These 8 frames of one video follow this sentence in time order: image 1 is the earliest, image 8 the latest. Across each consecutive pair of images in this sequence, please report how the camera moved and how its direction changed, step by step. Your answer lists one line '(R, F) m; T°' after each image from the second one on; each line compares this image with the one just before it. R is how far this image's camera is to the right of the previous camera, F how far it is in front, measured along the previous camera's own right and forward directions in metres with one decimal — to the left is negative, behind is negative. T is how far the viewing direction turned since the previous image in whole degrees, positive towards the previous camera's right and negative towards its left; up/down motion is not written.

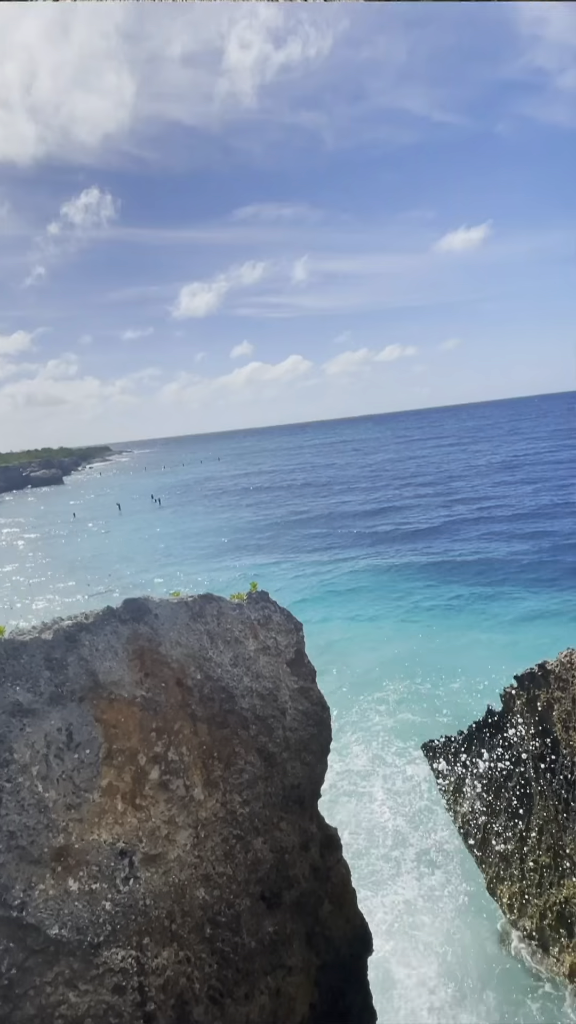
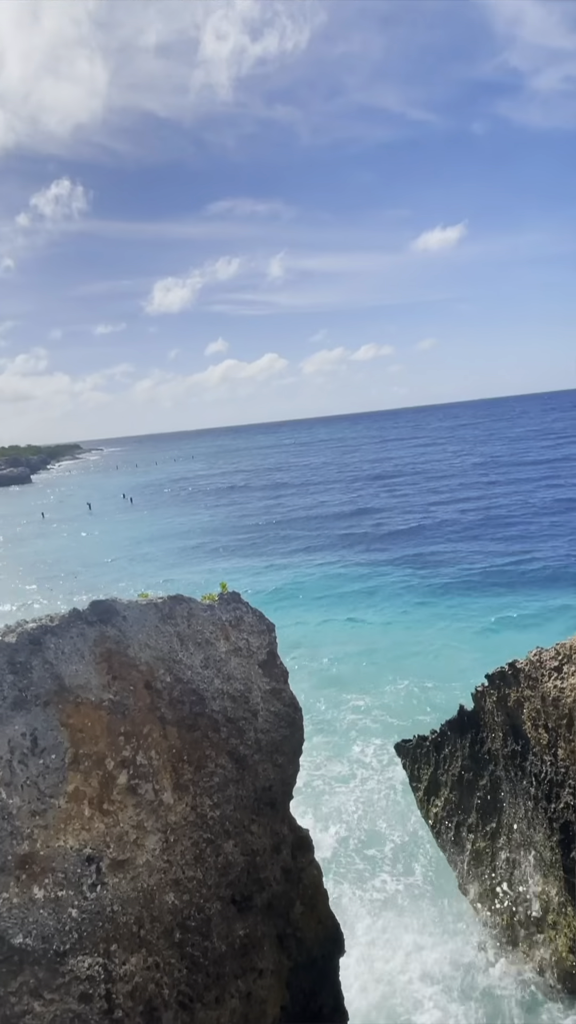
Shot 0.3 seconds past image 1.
(+0.2, +0.1) m; +2°
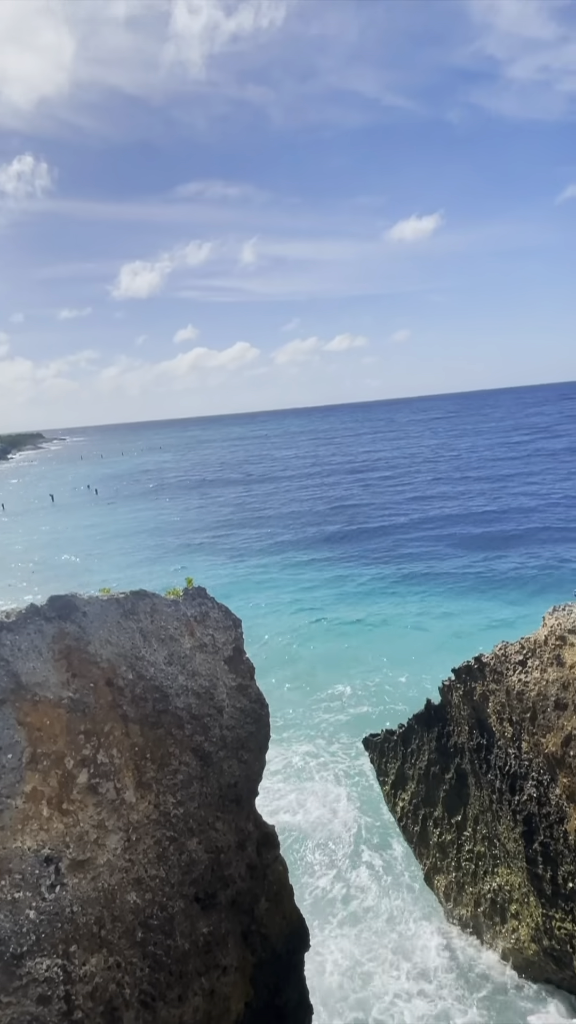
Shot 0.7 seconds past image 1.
(+0.2, +0.2) m; +2°
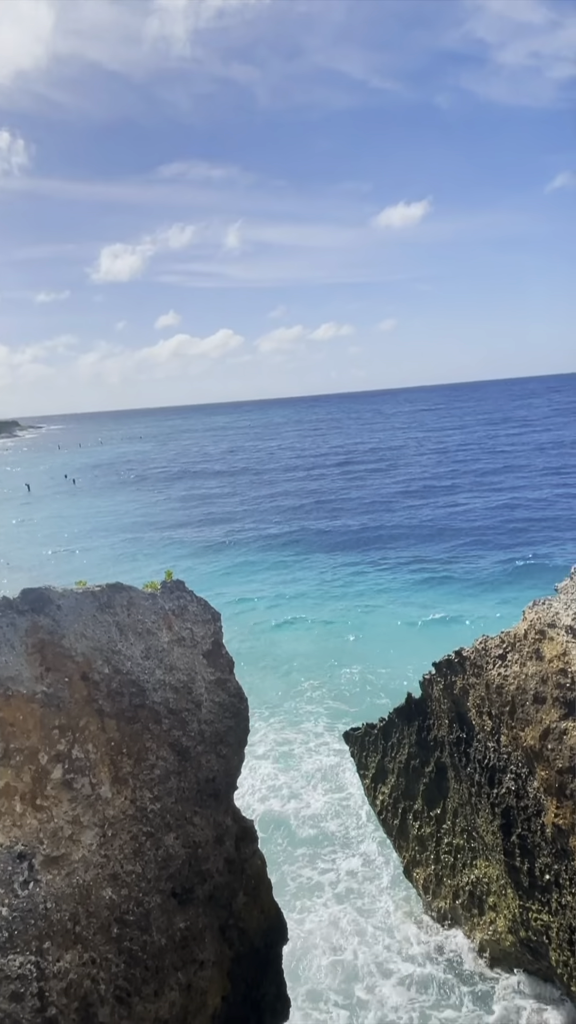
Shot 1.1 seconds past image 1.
(+0.2, +0.2) m; +1°
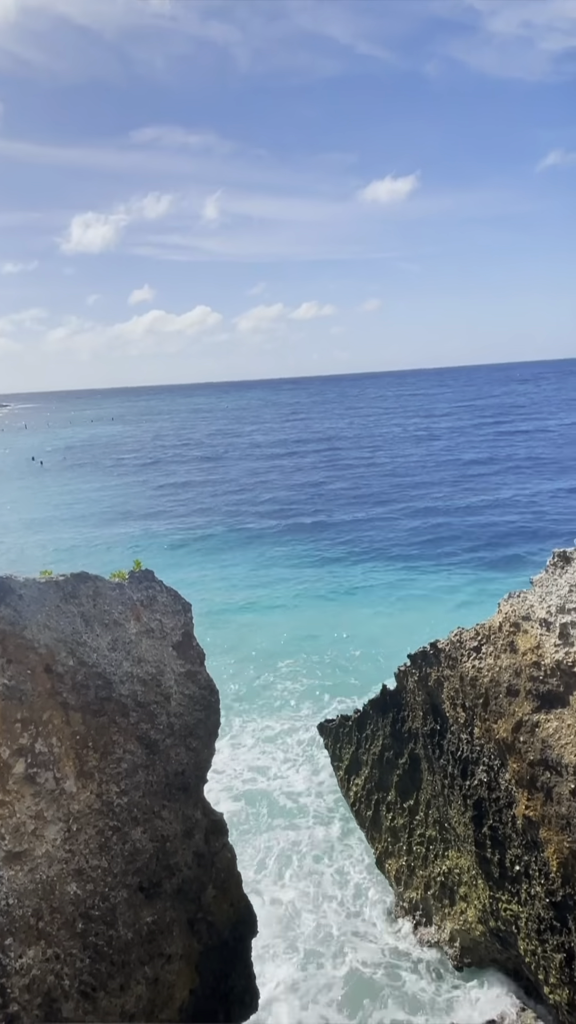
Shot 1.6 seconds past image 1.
(+0.2, +0.4) m; +1°
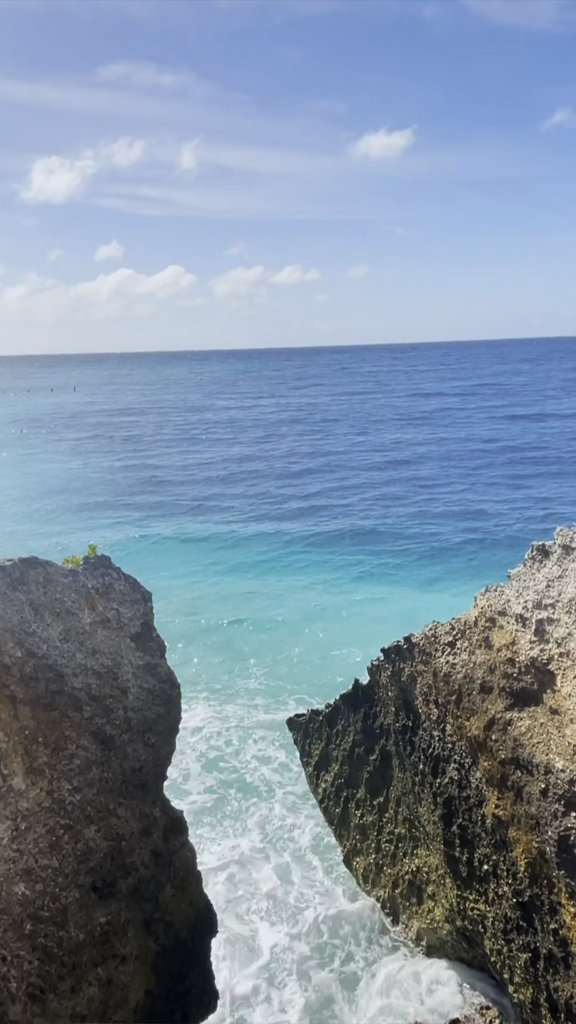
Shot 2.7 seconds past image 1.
(+0.3, +0.8) m; +1°
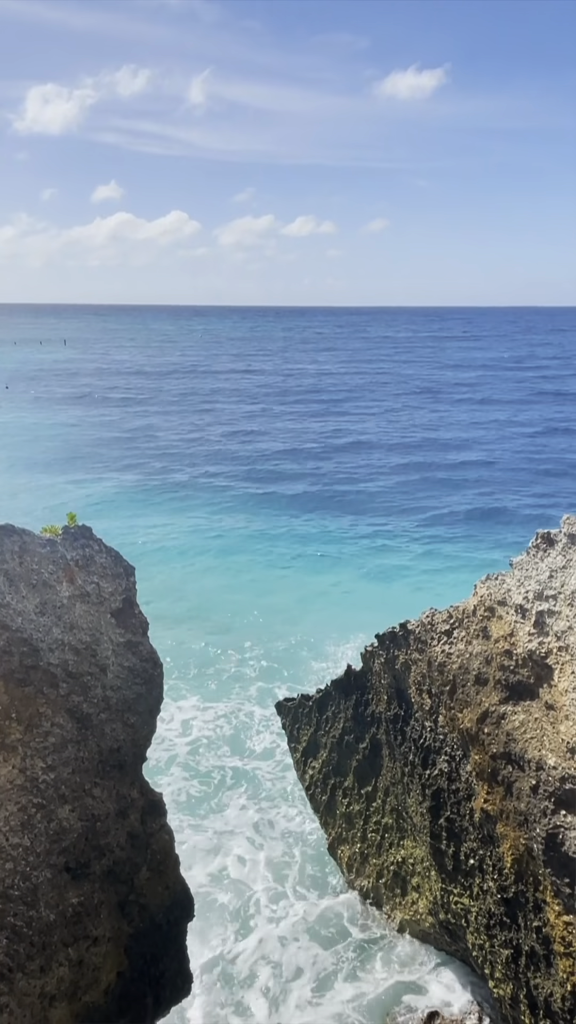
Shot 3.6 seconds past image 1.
(+0.2, +0.8) m; -1°
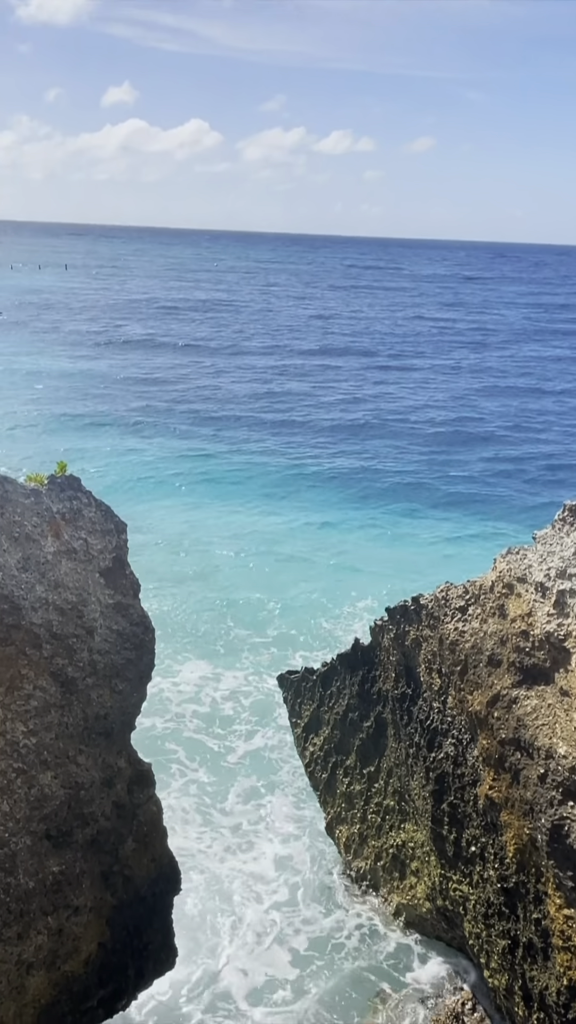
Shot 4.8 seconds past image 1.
(+0.1, +1.1) m; -2°
